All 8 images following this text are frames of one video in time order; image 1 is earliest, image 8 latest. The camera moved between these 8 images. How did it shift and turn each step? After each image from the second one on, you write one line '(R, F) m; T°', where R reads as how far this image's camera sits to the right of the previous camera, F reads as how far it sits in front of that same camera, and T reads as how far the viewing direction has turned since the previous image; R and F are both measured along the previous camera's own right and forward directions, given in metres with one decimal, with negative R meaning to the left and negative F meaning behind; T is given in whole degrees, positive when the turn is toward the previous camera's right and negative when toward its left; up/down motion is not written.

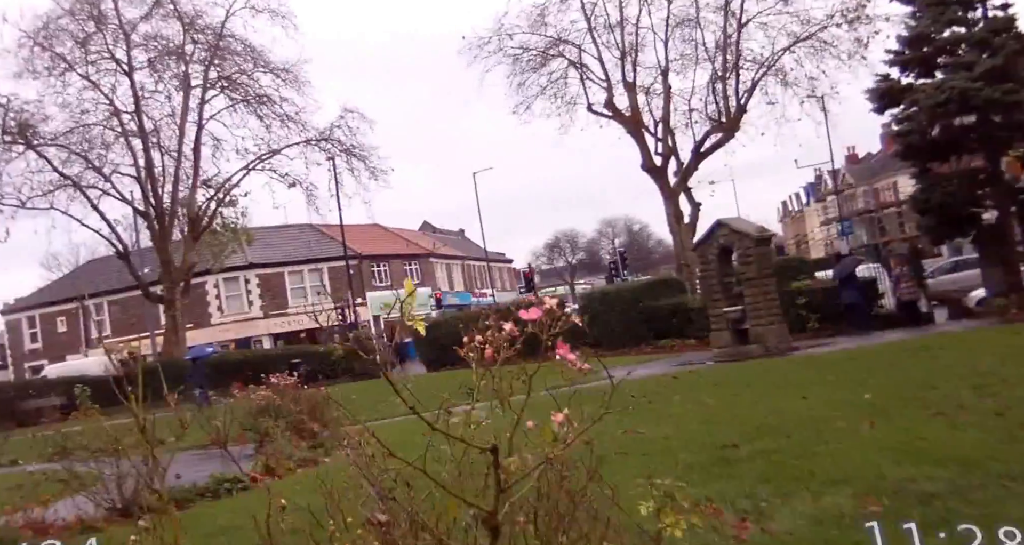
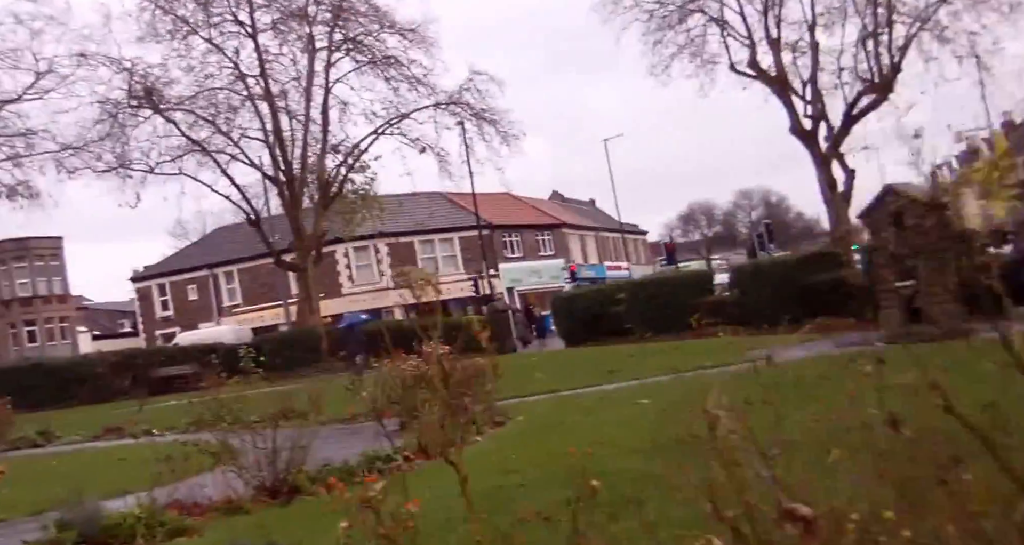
(-0.8, +1.7) m; -6°
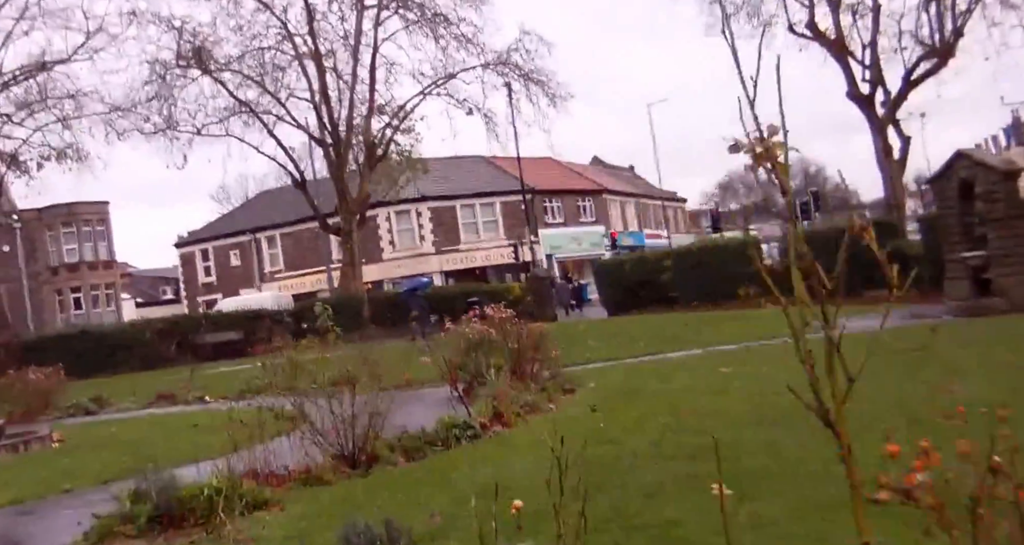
(-0.6, +0.6) m; -1°
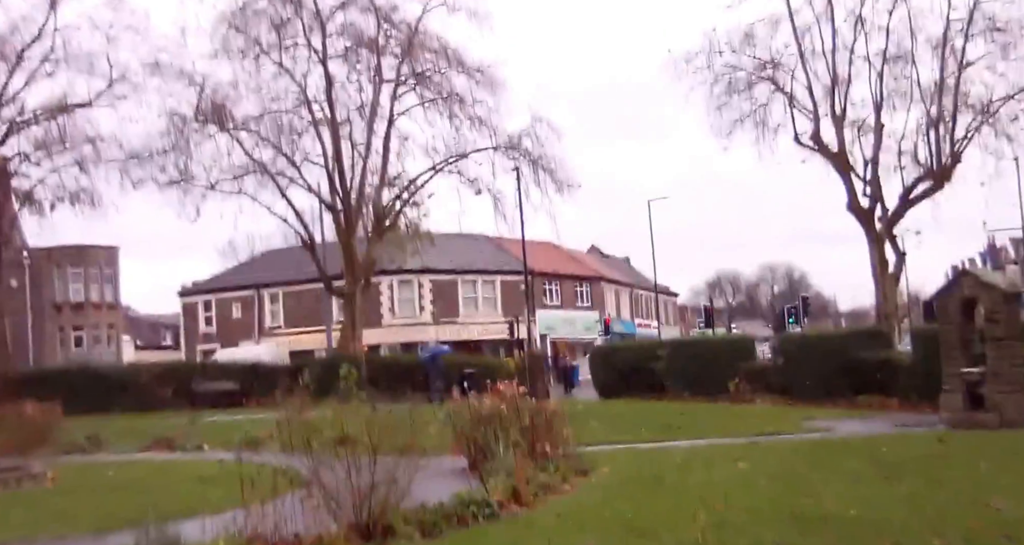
(-0.5, -0.3) m; +1°
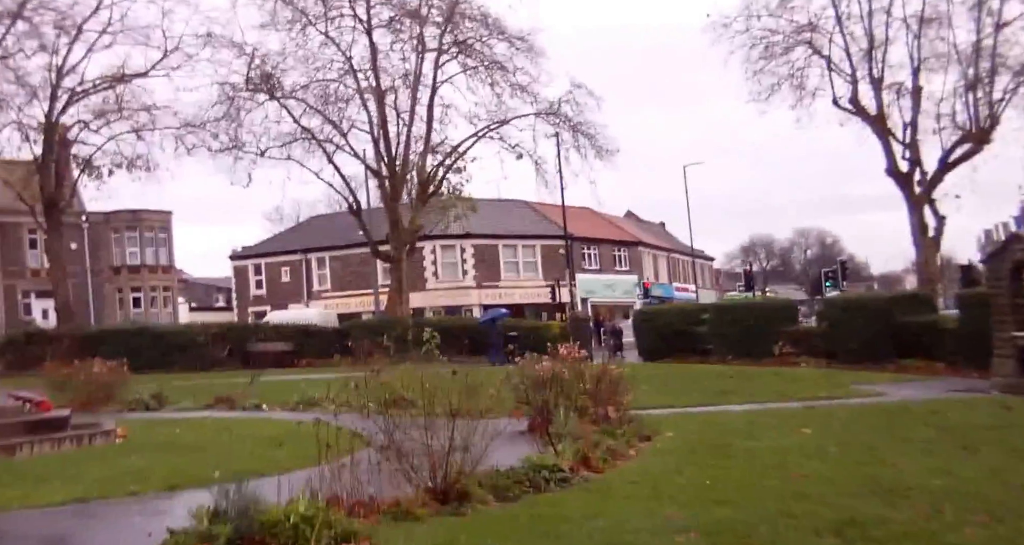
(-0.4, -0.4) m; -2°
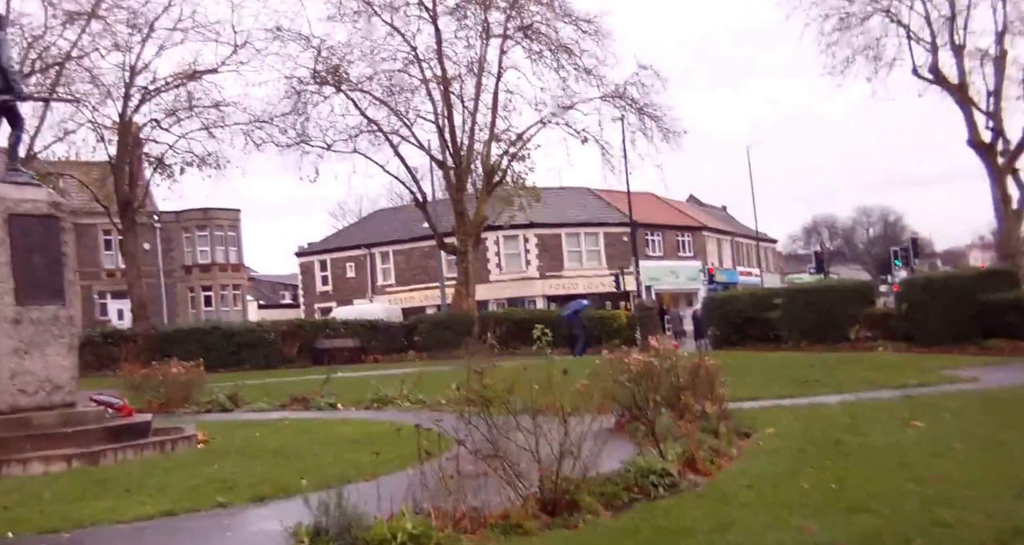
(-0.5, +0.6) m; -3°
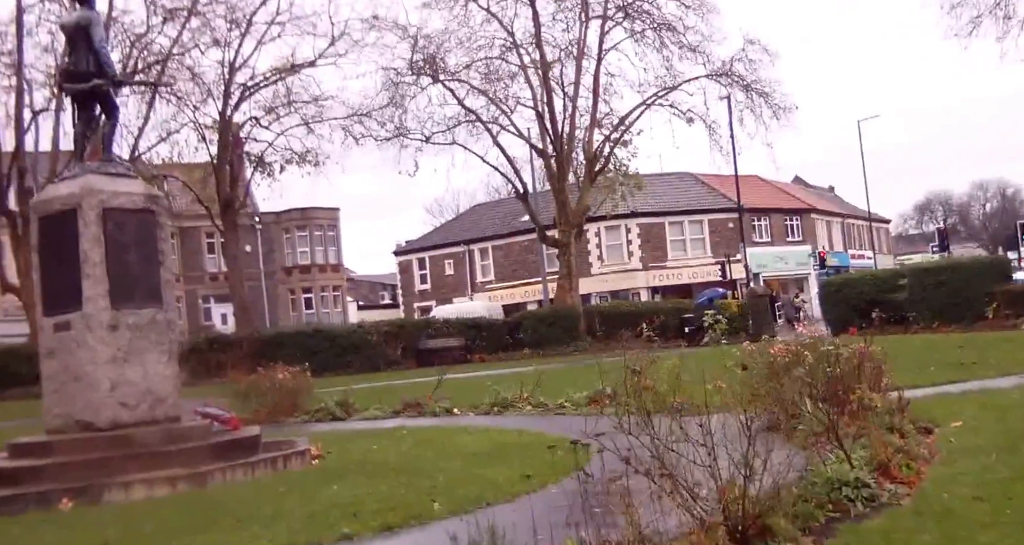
(-0.6, +1.5) m; -5°
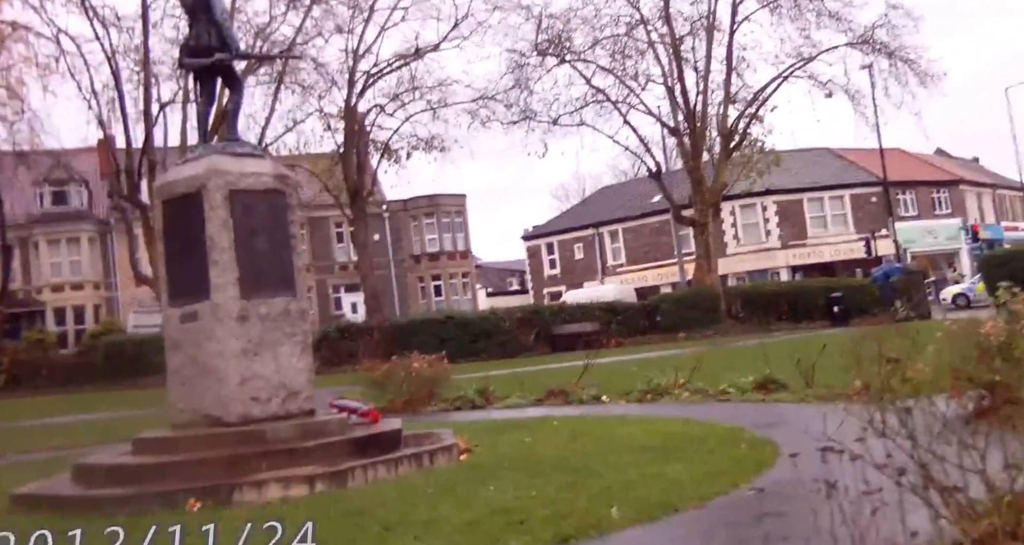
(-0.5, +1.3) m; -7°
